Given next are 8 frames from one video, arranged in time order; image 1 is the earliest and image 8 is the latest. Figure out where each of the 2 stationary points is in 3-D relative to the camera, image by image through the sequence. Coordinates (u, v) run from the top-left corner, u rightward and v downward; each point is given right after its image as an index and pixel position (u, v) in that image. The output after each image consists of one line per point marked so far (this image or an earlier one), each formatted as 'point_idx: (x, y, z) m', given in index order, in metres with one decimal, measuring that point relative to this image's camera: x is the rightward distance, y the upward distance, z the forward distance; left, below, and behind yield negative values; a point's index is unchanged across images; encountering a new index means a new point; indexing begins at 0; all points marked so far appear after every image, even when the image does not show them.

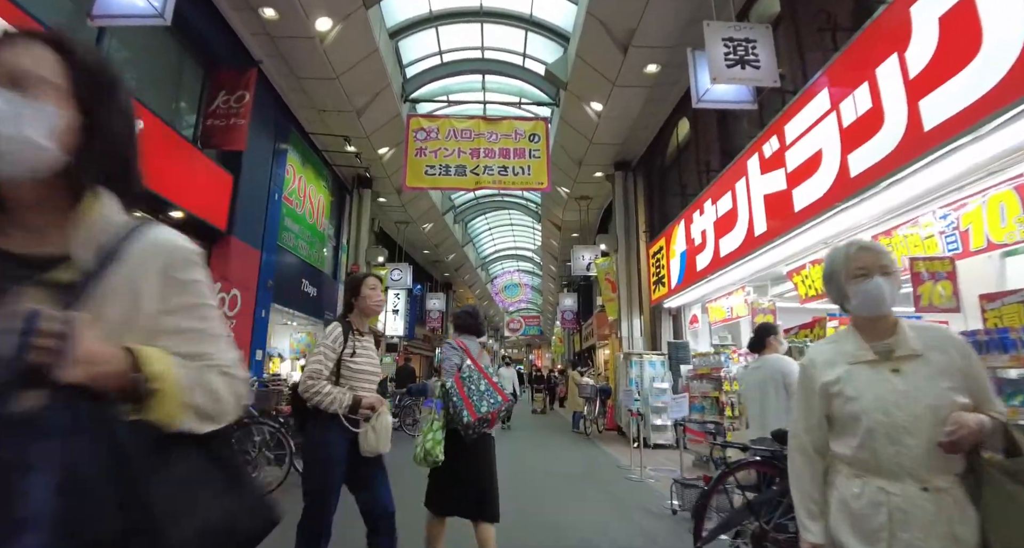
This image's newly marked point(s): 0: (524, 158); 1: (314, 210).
0: (+0.2, +1.9, +8.5) m
1: (-3.5, +1.1, +9.2) m
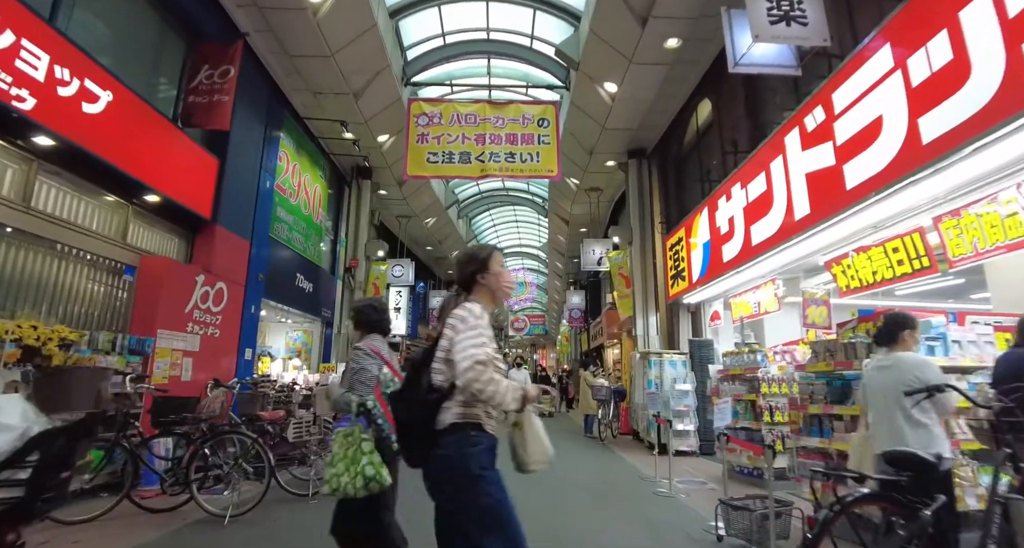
0: (+0.3, +2.0, +8.0) m
1: (-3.4, +1.2, +8.7) m
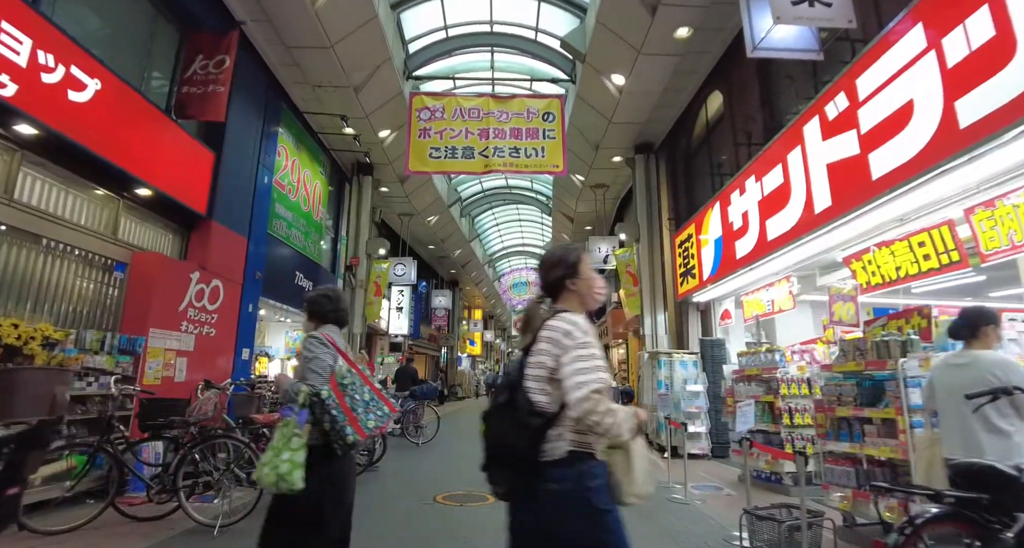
0: (+0.4, +2.0, +7.8) m
1: (-3.3, +1.2, +8.5) m
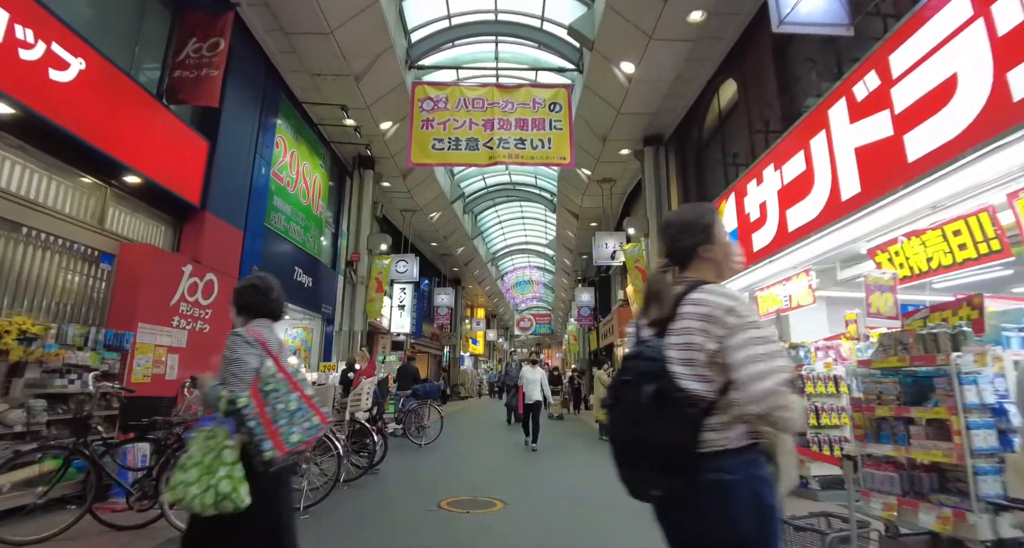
0: (+0.5, +2.1, +7.6) m
1: (-3.2, +1.3, +8.2) m
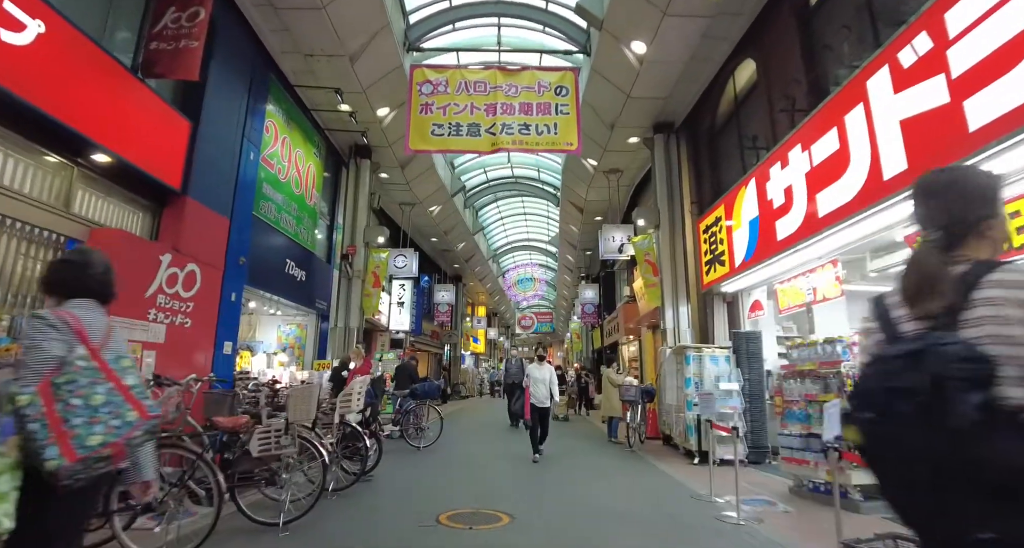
0: (+0.5, +2.2, +7.2) m
1: (-3.2, +1.4, +7.8) m
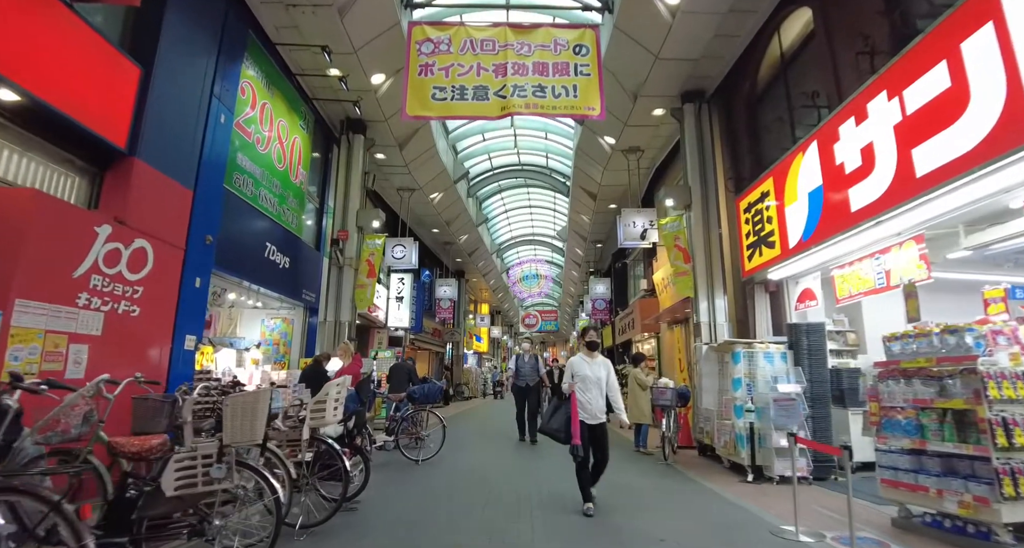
0: (+0.7, +2.4, +6.2) m
1: (-3.0, +1.6, +6.9) m
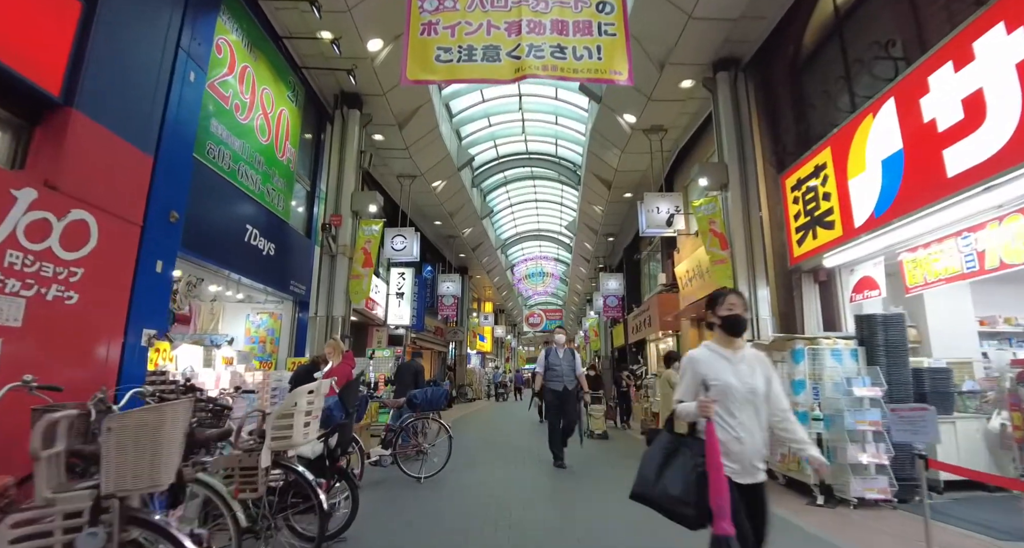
0: (+0.8, +2.5, +5.5) m
1: (-2.8, +1.7, +6.2) m
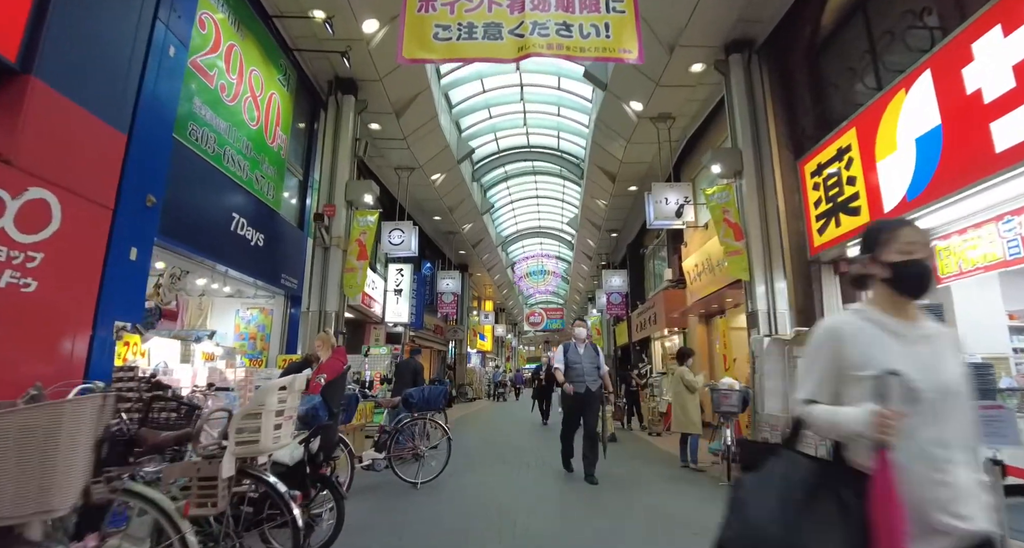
0: (+0.9, +2.6, +5.1) m
1: (-2.8, +1.8, +5.8) m
